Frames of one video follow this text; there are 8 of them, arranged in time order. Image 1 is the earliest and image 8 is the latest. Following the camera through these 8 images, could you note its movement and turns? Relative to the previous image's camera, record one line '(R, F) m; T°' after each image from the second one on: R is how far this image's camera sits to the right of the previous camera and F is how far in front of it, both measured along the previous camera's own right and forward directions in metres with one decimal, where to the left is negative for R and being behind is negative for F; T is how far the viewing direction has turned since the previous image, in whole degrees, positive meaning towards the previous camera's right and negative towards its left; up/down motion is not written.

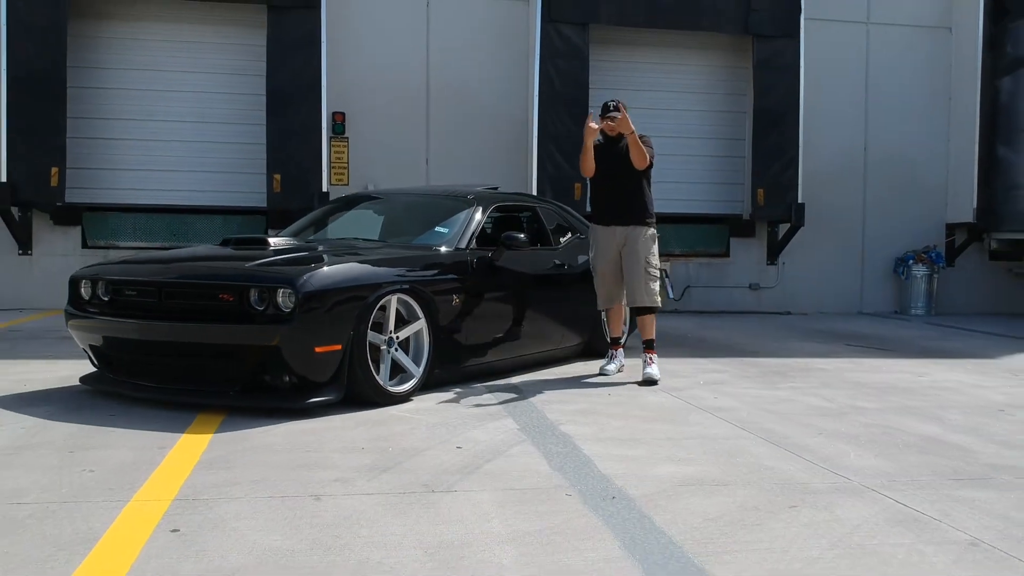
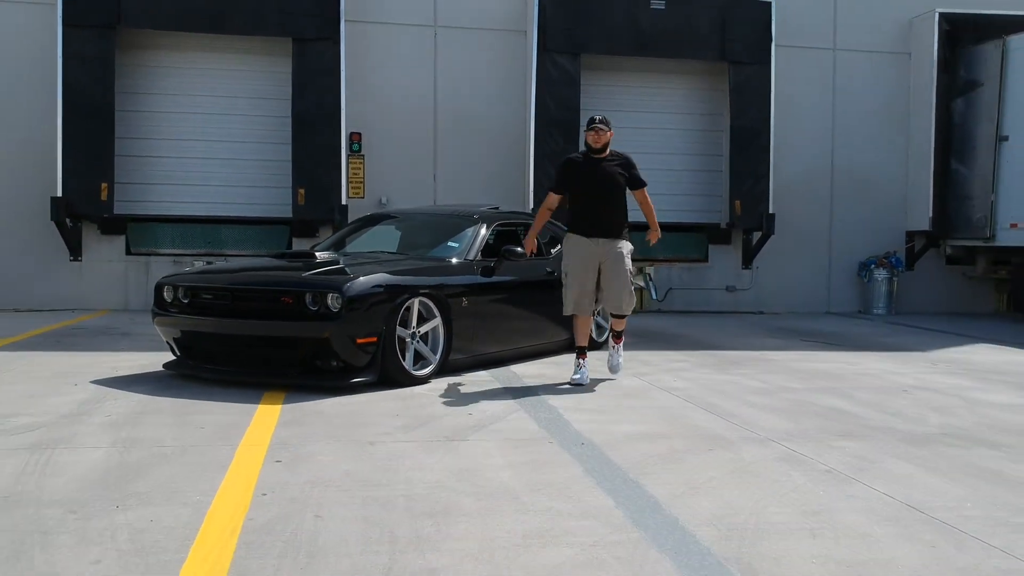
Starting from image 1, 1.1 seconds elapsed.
(0.0, -1.2) m; 0°
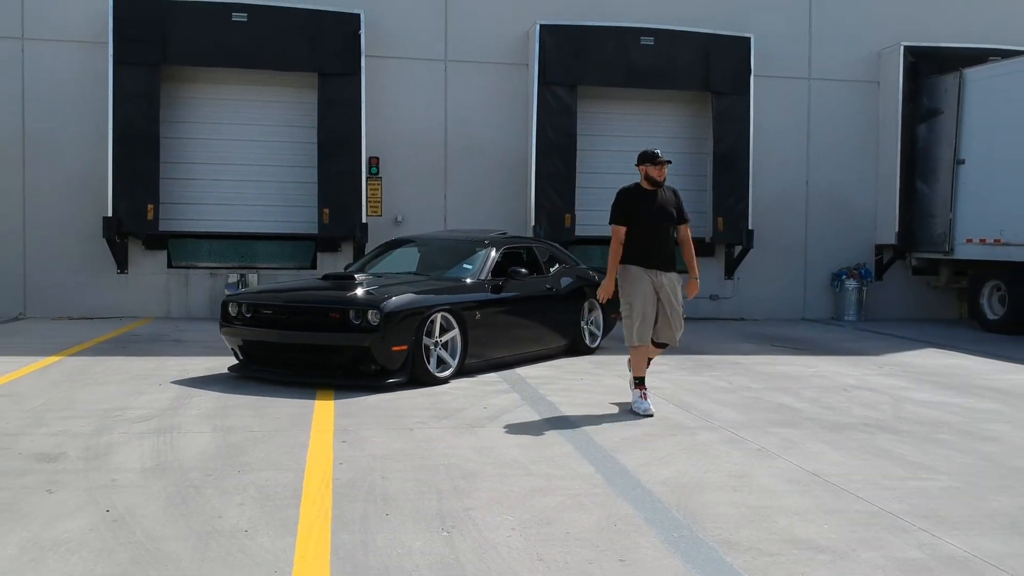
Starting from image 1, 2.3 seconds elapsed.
(0.0, -1.2) m; 0°
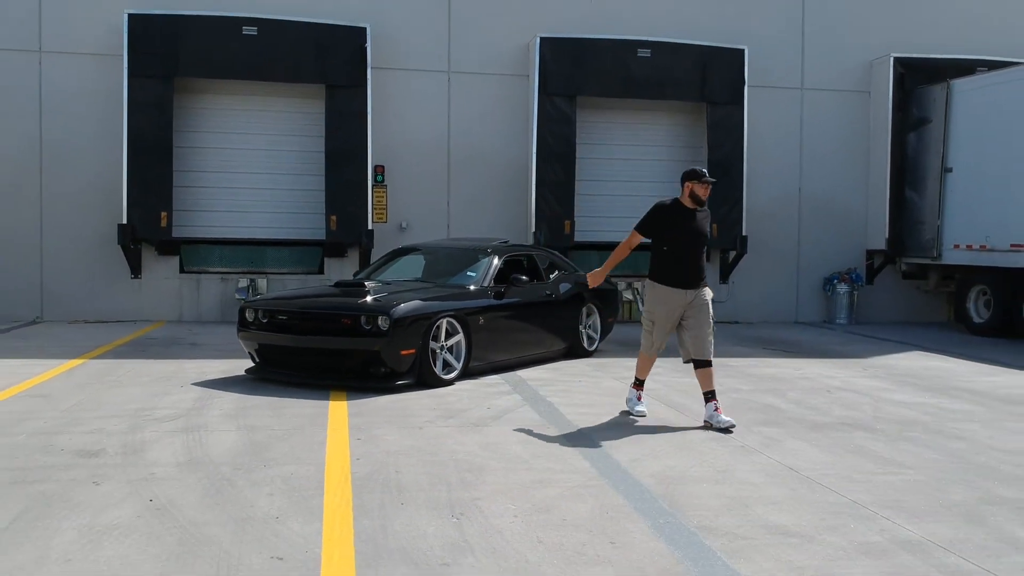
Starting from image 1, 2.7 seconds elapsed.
(0.0, -0.4) m; 0°
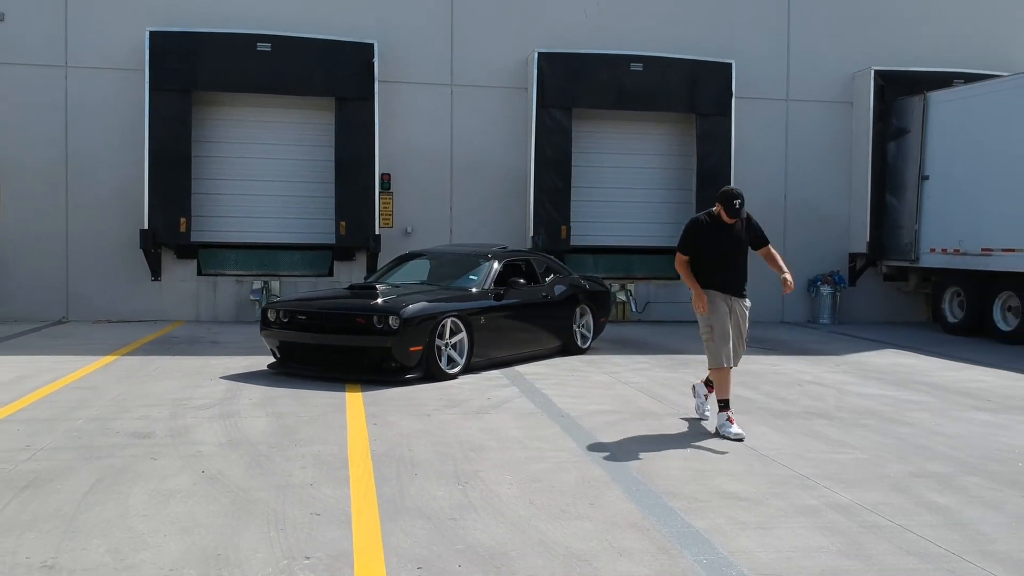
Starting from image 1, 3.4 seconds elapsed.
(0.0, -0.8) m; 0°
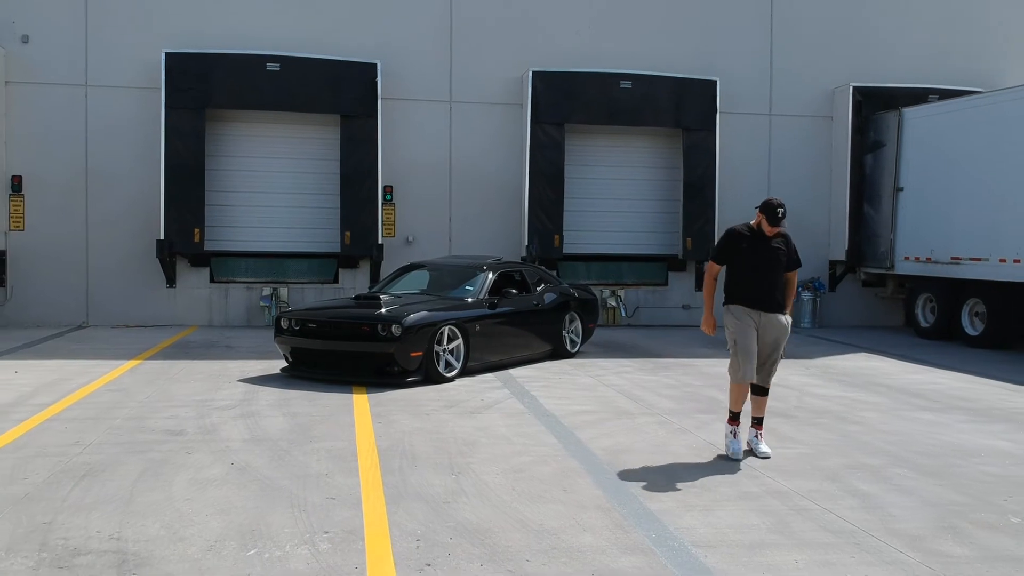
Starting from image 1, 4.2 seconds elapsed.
(+0.1, -0.8) m; 0°
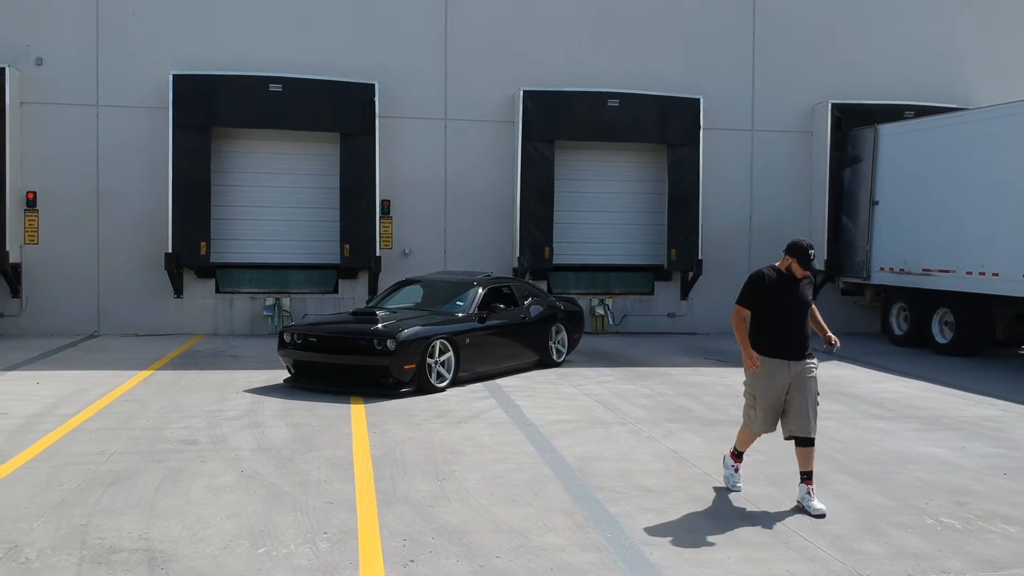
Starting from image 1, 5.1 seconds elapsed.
(+0.1, -0.7) m; 0°
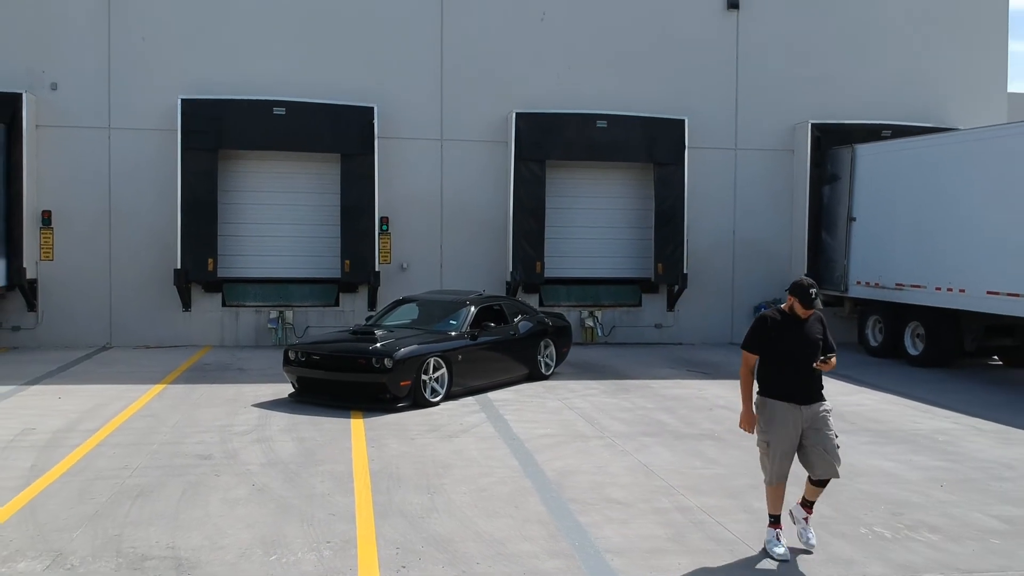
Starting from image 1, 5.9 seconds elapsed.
(+0.1, -0.7) m; 0°
